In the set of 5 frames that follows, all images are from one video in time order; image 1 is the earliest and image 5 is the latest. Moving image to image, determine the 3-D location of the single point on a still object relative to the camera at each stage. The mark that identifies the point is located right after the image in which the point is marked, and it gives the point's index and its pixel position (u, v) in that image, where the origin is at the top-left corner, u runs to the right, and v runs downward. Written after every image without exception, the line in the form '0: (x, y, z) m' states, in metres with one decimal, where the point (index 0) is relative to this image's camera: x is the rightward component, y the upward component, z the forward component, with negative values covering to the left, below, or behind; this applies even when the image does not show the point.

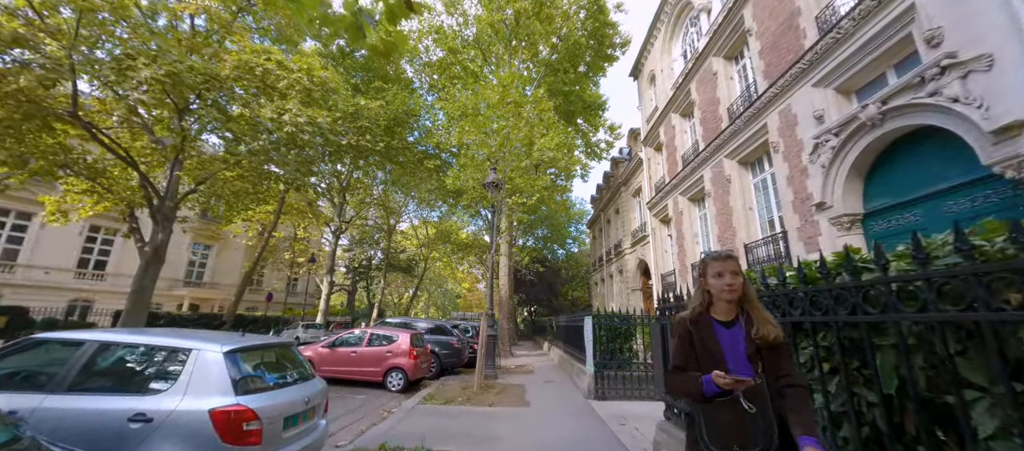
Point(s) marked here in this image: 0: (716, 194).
0: (+6.0, +1.0, +10.8) m
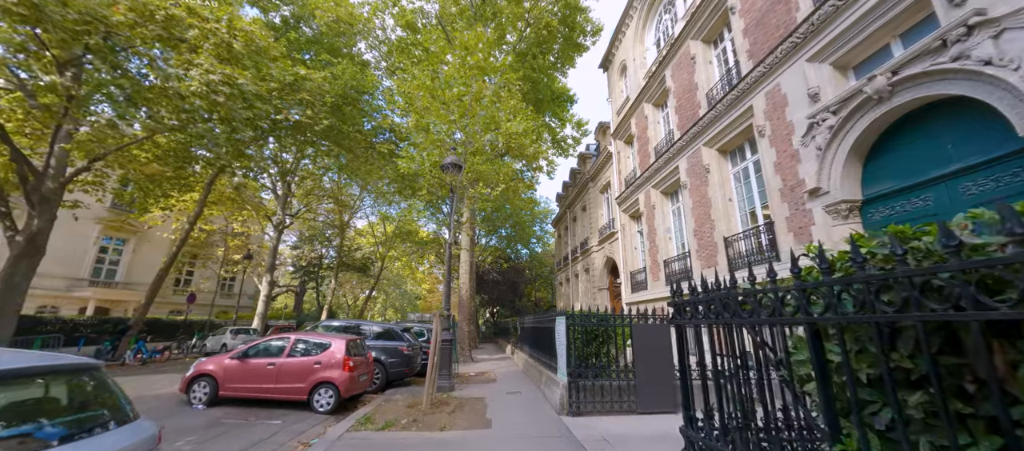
0: (+5.0, +1.1, +10.2) m
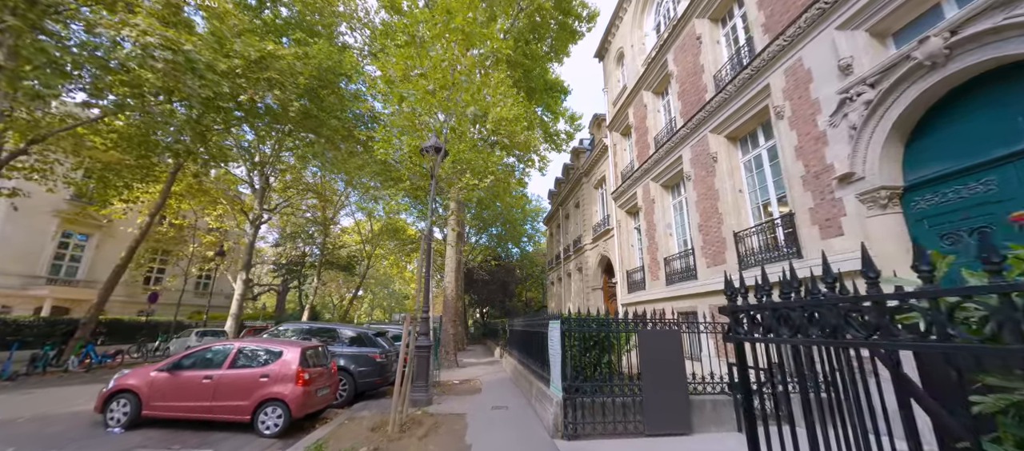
0: (+4.7, +1.3, +9.3) m
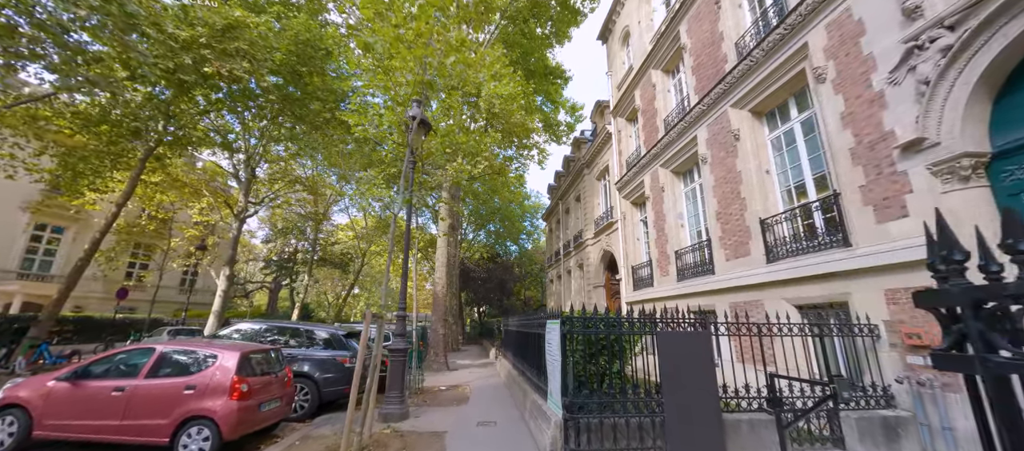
0: (+4.6, +1.6, +8.3) m
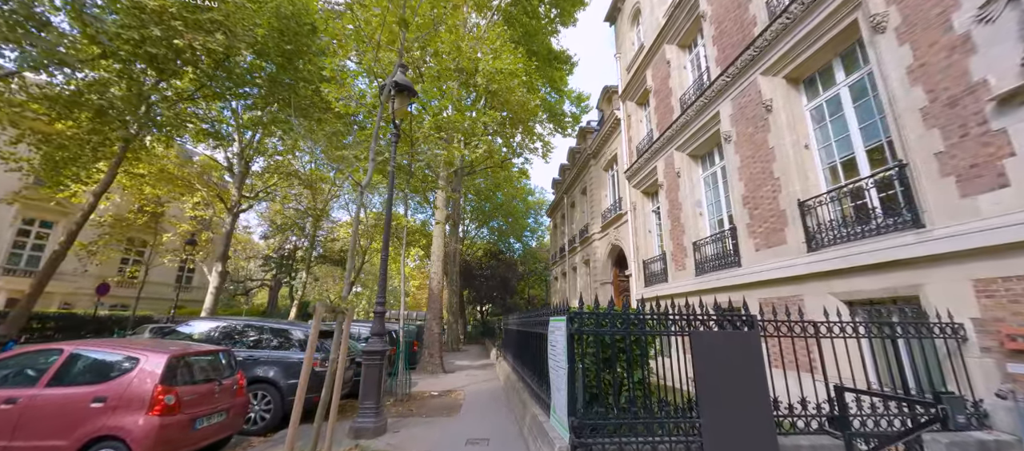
0: (+4.6, +1.8, +7.3) m
